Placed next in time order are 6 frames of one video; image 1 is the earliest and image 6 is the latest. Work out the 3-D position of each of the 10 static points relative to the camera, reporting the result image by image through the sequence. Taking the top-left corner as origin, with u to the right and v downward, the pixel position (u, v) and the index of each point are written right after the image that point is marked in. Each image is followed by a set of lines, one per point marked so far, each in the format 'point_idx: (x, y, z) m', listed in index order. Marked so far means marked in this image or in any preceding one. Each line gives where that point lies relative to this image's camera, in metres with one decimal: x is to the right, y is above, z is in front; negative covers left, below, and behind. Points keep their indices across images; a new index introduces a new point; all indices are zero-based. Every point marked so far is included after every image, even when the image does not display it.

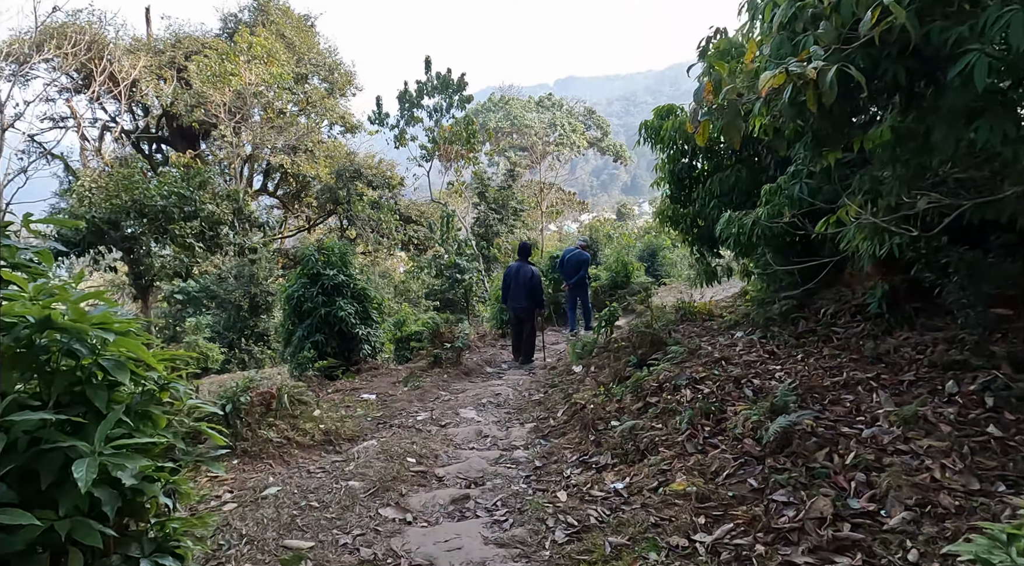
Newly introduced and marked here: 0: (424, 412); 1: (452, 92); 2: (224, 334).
0: (-0.8, -1.2, +5.8) m
1: (-1.6, +4.9, +16.3) m
2: (-5.9, -1.0, +12.9) m
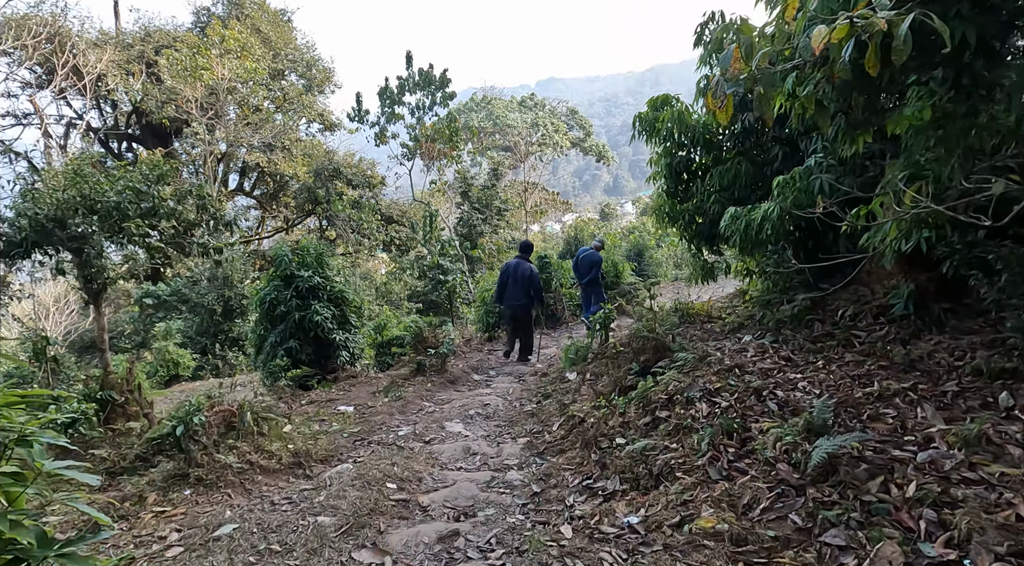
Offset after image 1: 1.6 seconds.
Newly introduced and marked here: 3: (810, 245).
0: (-0.9, -1.2, +5.3) m
1: (-2.0, +4.8, +15.7) m
2: (-6.2, -1.1, +12.2) m
3: (+2.5, +0.3, +5.4) m
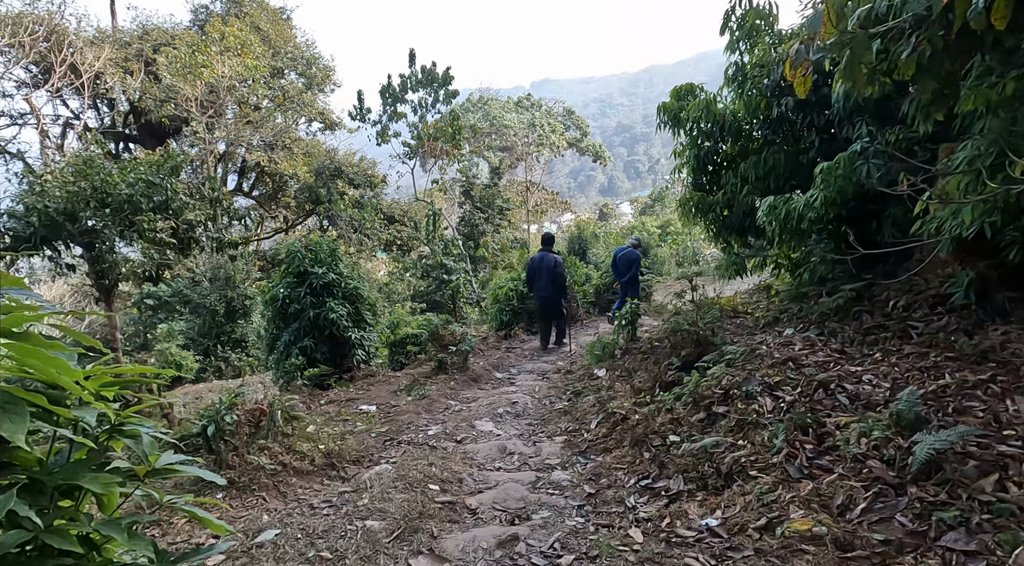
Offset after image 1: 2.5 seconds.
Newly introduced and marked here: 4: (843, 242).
0: (-0.6, -1.2, +5.1) m
1: (-1.9, +4.8, +15.5) m
2: (-6.0, -1.1, +12.0) m
3: (+2.8, +0.4, +5.2) m
4: (+2.8, +0.5, +5.2) m
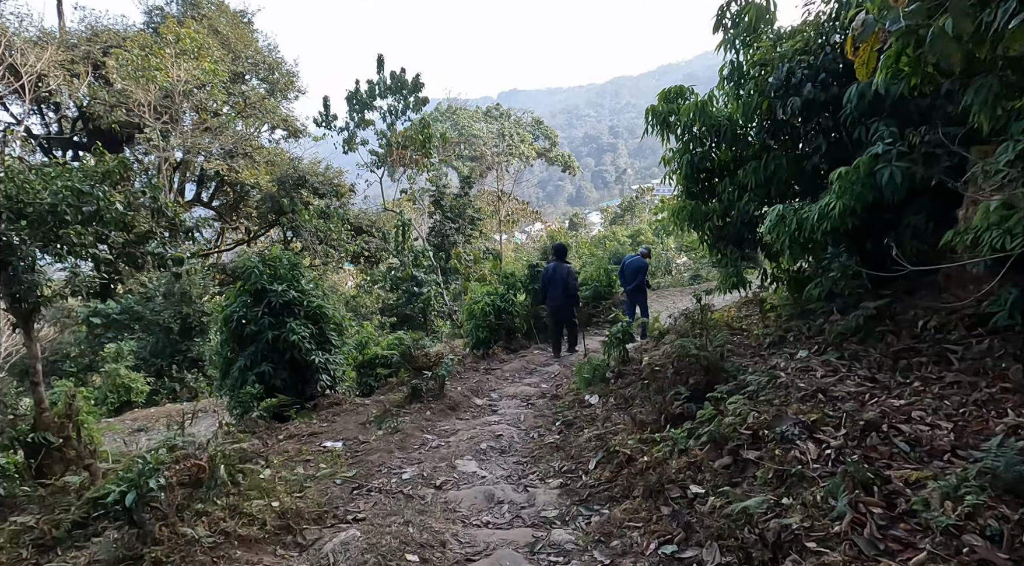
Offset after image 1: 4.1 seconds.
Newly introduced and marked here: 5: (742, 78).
0: (-0.7, -1.3, +4.5) m
1: (-2.5, +4.5, +14.9) m
2: (-6.4, -1.4, +11.1) m
3: (+2.7, +0.3, +4.7) m
4: (+2.7, +0.3, +4.8) m
5: (+2.1, +1.9, +5.8) m
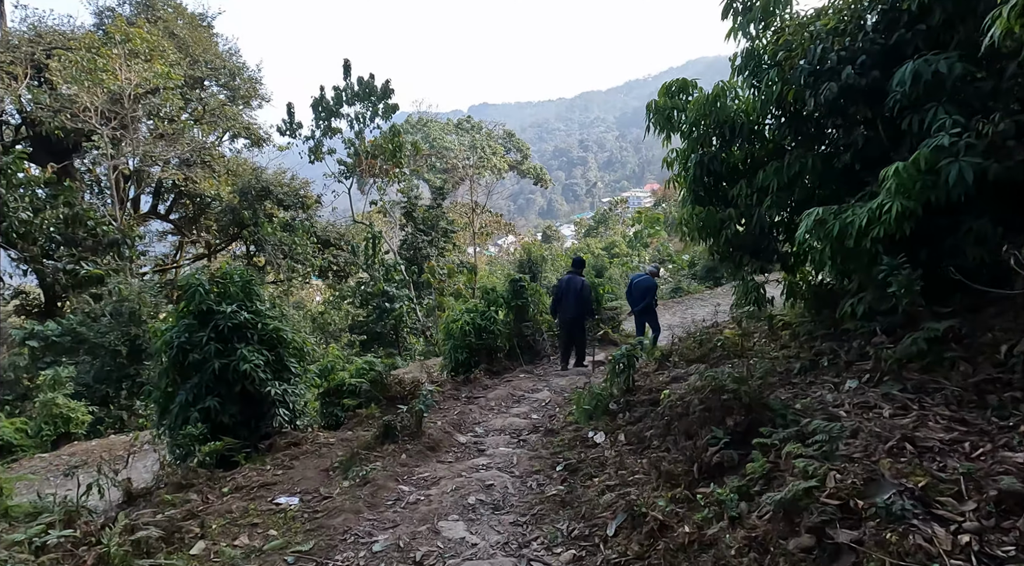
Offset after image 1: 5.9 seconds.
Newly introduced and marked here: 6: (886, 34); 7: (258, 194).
0: (-0.7, -1.4, +3.6) m
1: (-3.1, +4.2, +14.1) m
2: (-6.7, -1.7, +9.9) m
3: (+2.6, +0.2, +4.1) m
4: (+2.6, +0.2, +4.1) m
5: (+2.0, +1.8, +5.1) m
6: (+2.6, +1.7, +4.4) m
7: (-5.2, +1.9, +12.7) m
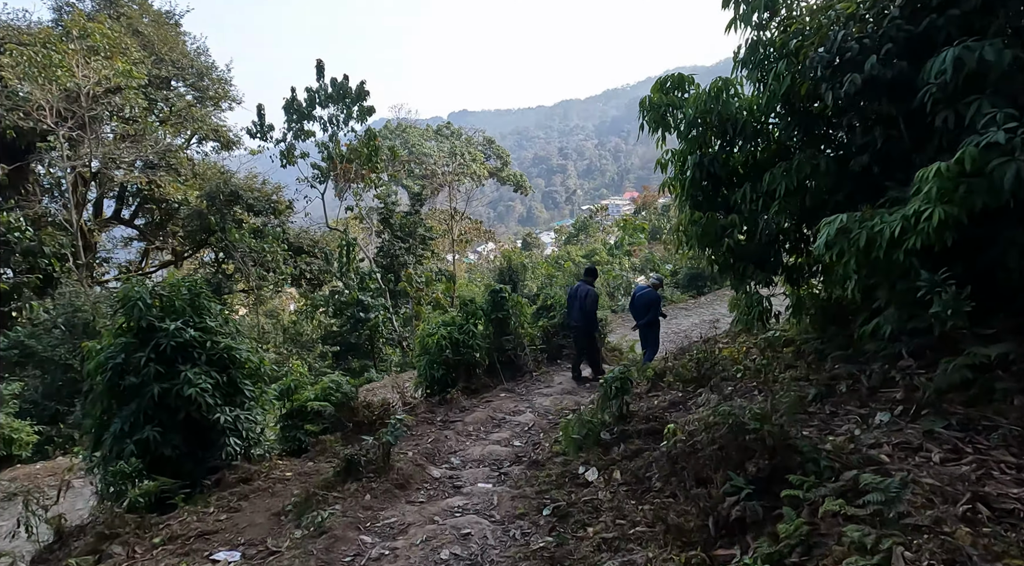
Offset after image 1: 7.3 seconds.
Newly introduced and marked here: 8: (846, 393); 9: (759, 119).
0: (-0.8, -1.5, +3.0) m
1: (-3.5, +3.9, +13.4) m
2: (-7.0, -1.9, +9.1) m
3: (+2.5, +0.1, +3.6) m
4: (+2.5, +0.1, +3.6) m
5: (+1.9, +1.7, +4.6) m
6: (+2.5, +1.6, +3.9) m
7: (-5.6, +1.7, +12.0) m
8: (+2.0, -0.7, +3.8) m
9: (+1.9, +1.2, +4.7) m
